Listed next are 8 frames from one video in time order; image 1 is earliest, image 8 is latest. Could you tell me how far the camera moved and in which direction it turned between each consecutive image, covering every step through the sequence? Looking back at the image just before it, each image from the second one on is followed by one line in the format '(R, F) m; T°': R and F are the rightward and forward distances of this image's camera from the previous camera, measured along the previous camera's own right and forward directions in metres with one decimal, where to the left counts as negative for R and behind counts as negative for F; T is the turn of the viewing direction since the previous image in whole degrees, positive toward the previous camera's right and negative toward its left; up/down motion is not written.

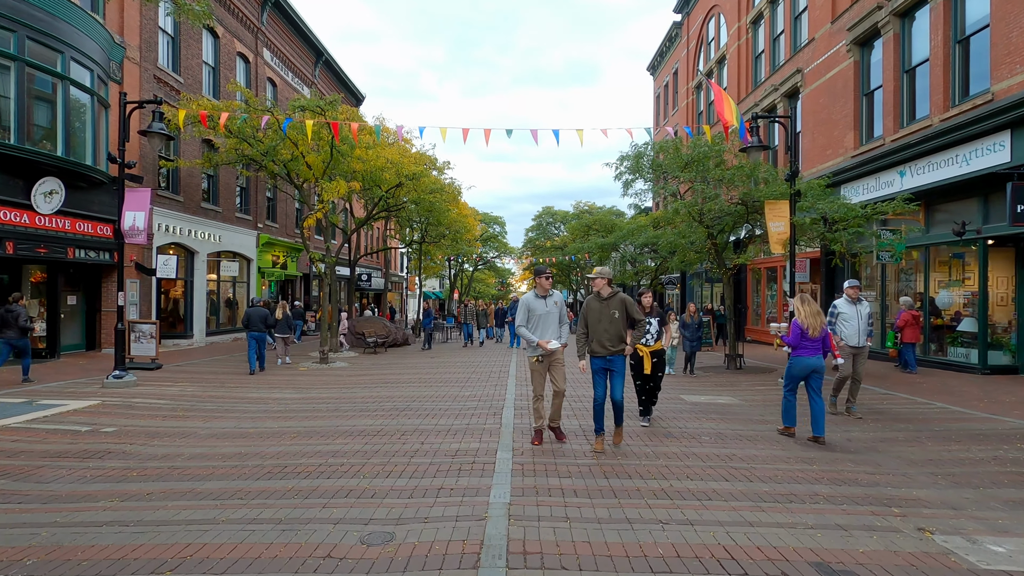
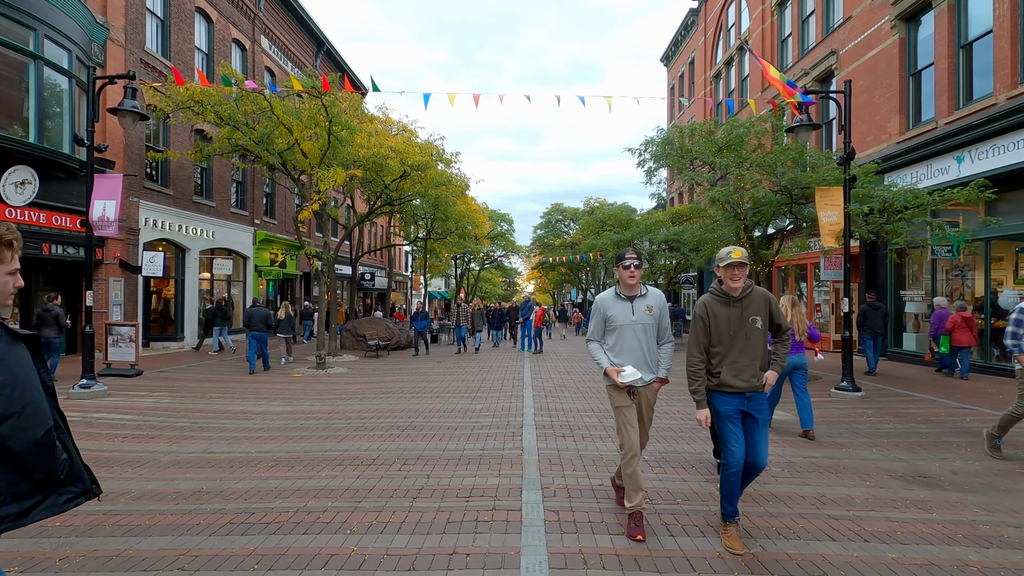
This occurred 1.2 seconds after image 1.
(-0.2, +1.4) m; -1°
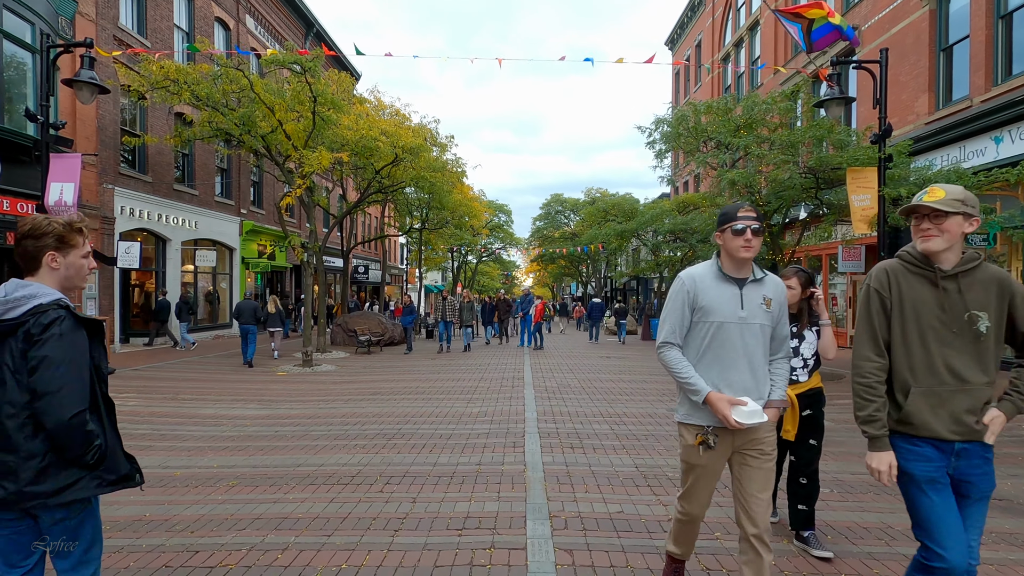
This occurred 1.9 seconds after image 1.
(0.0, +0.9) m; 0°
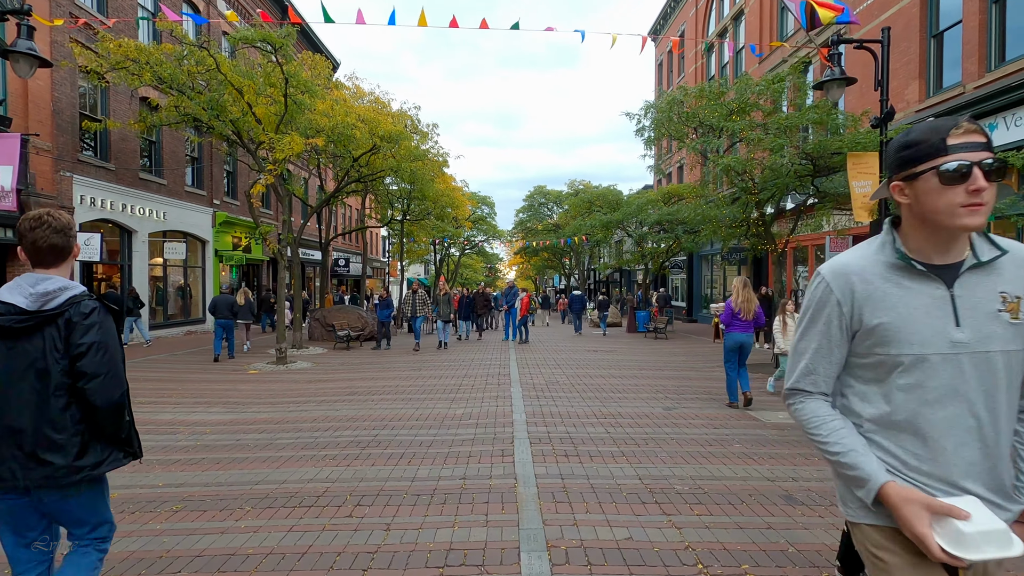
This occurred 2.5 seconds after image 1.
(0.0, +0.6) m; +2°
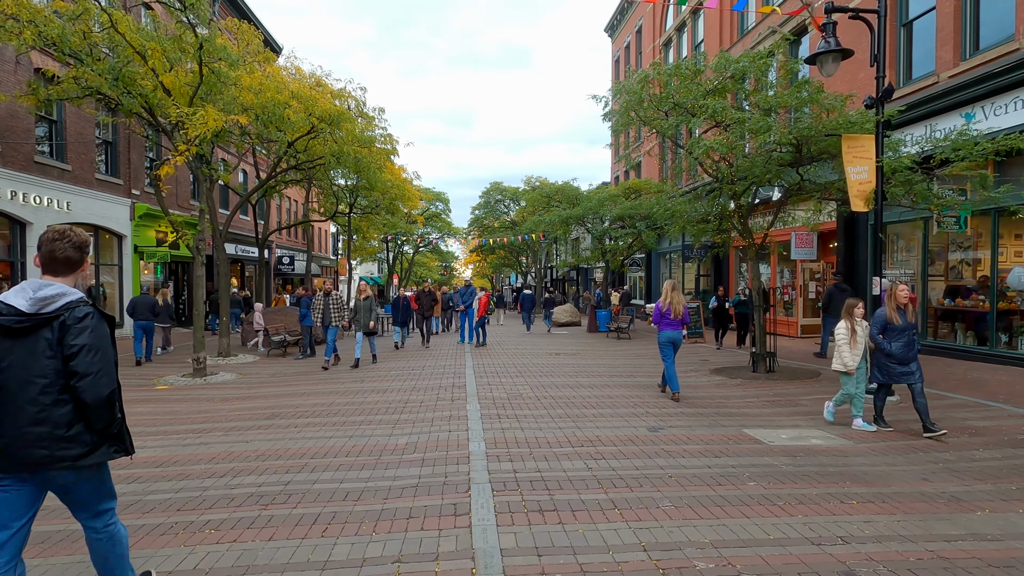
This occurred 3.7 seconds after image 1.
(0.0, +1.4) m; +5°
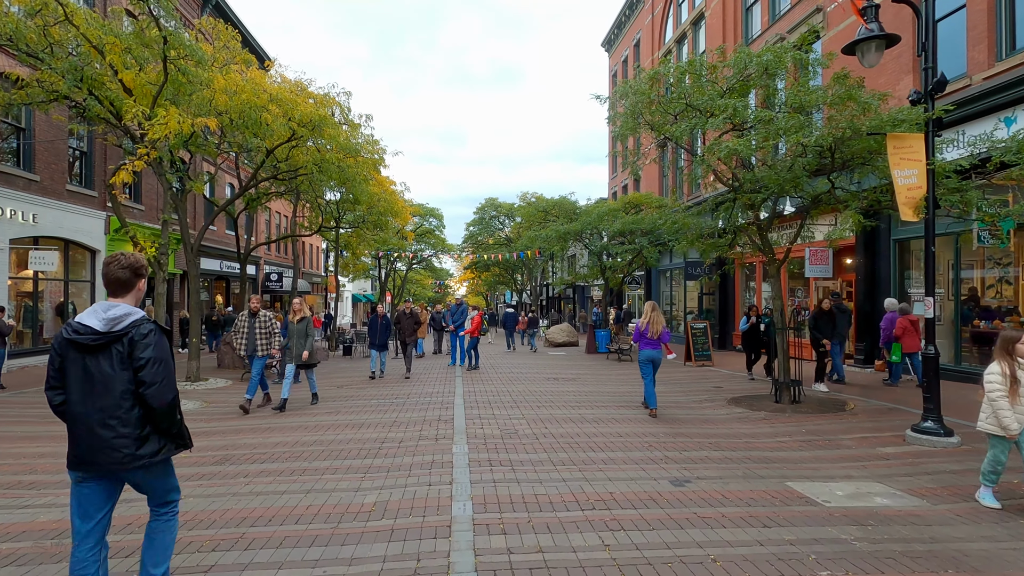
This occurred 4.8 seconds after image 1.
(0.0, +1.2) m; 0°
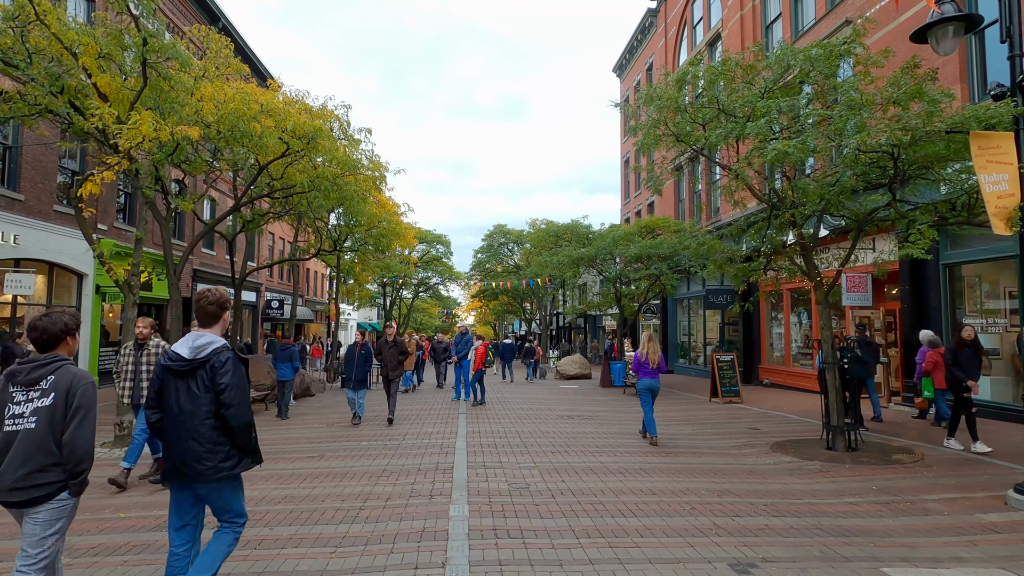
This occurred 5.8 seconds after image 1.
(0.0, +1.2) m; -1°
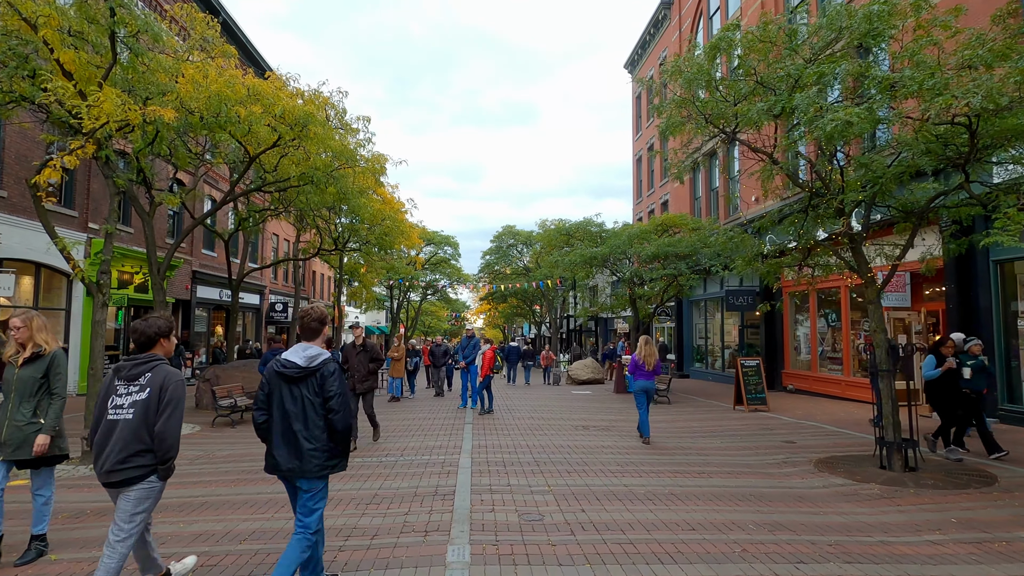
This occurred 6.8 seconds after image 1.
(0.0, +1.0) m; -1°
